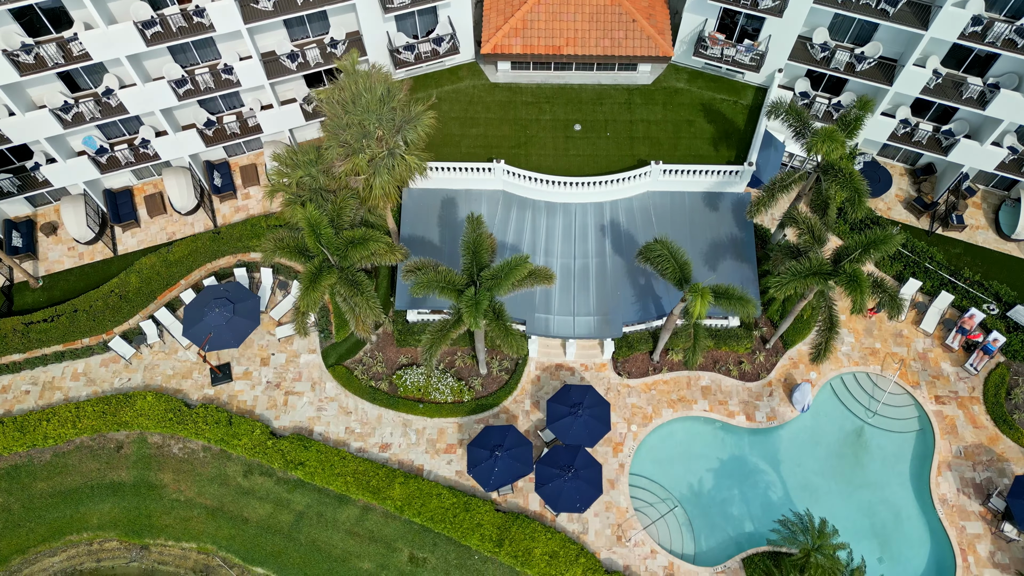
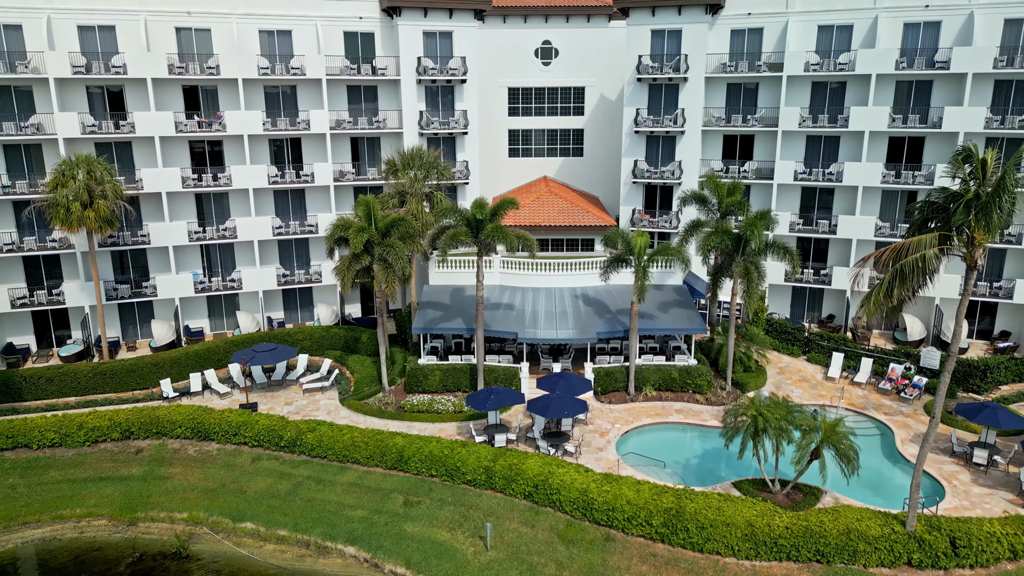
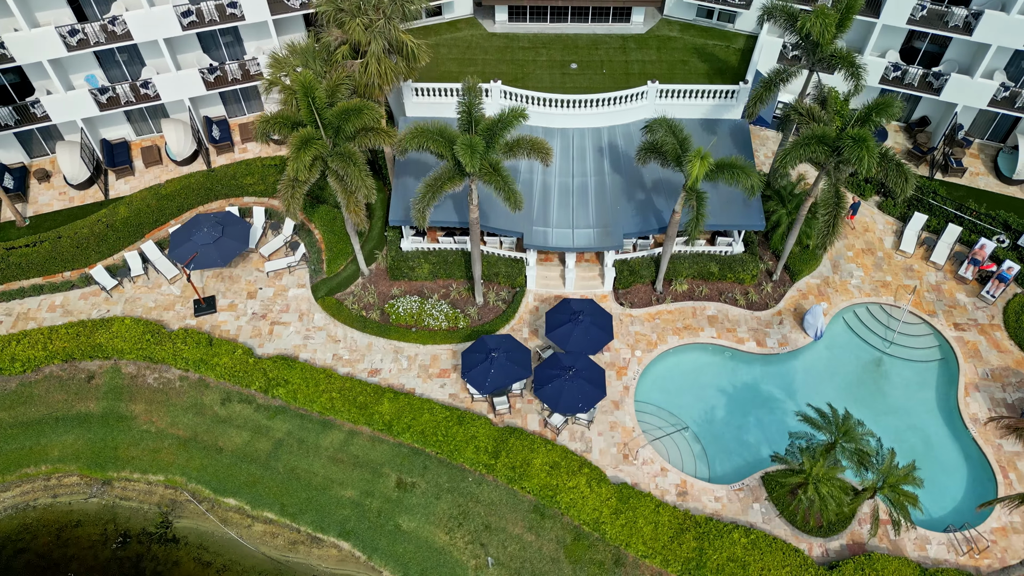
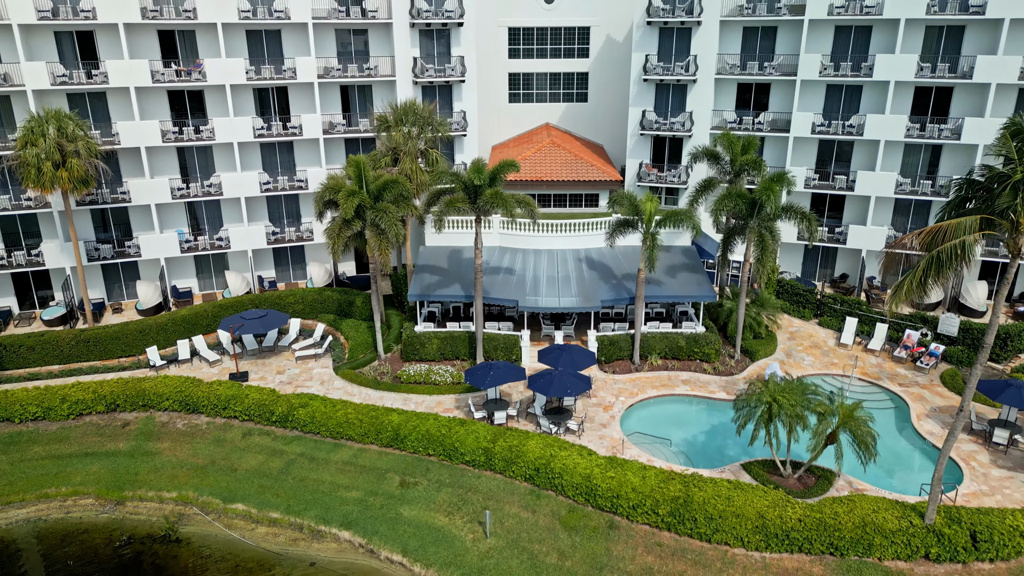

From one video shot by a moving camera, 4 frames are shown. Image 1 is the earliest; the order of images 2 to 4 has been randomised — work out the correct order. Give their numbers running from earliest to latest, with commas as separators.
3, 4, 2
